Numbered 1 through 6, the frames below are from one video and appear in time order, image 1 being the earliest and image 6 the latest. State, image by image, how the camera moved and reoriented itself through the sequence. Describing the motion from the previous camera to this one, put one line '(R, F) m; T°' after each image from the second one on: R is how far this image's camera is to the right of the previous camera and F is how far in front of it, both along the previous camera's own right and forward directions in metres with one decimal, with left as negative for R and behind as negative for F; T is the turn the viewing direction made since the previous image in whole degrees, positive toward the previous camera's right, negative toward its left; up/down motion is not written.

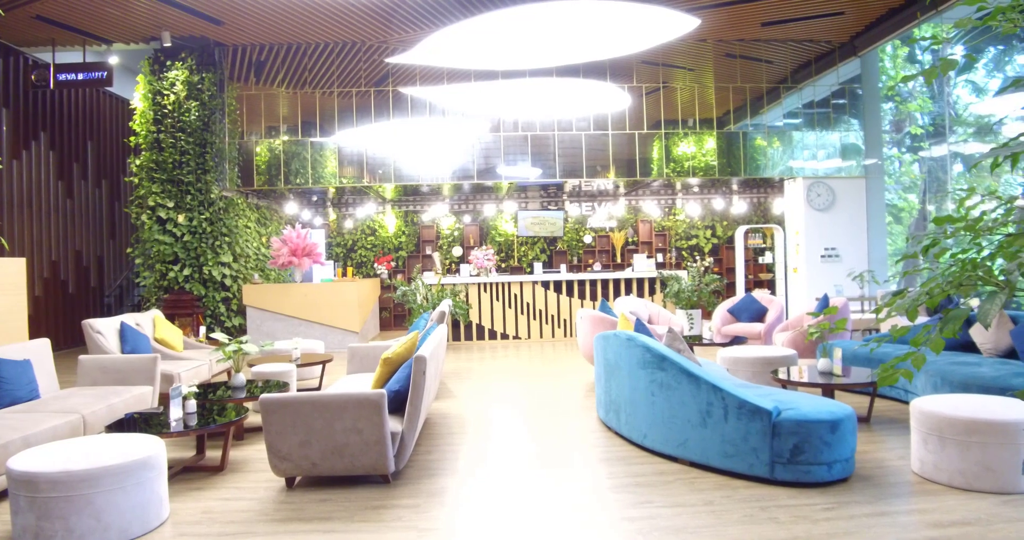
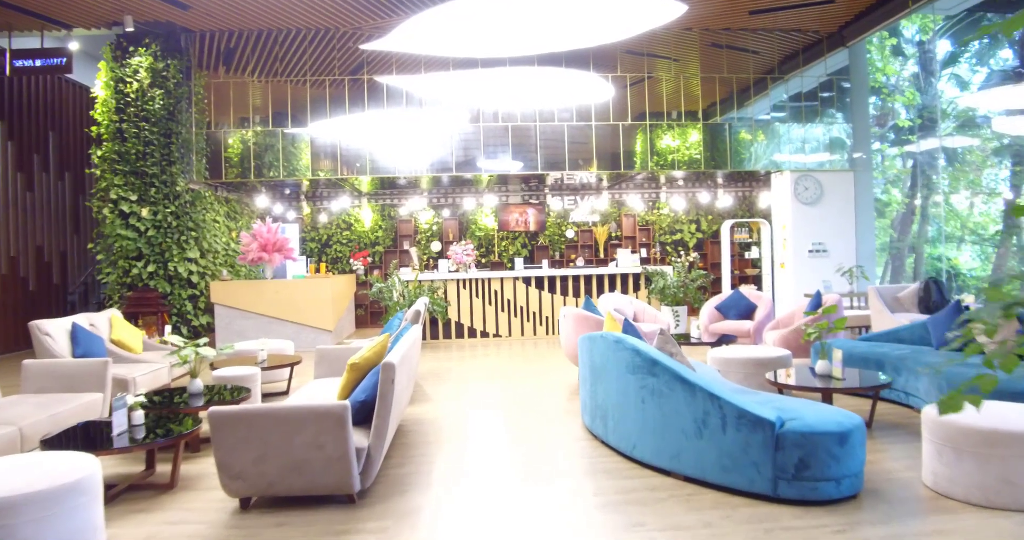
(0.0, +0.3) m; +1°
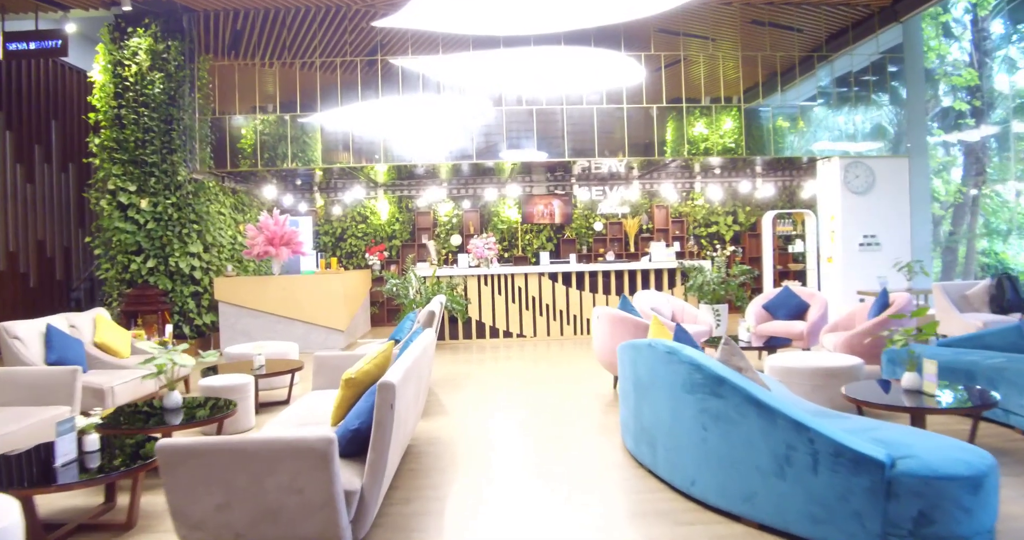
(0.0, +0.6) m; -2°
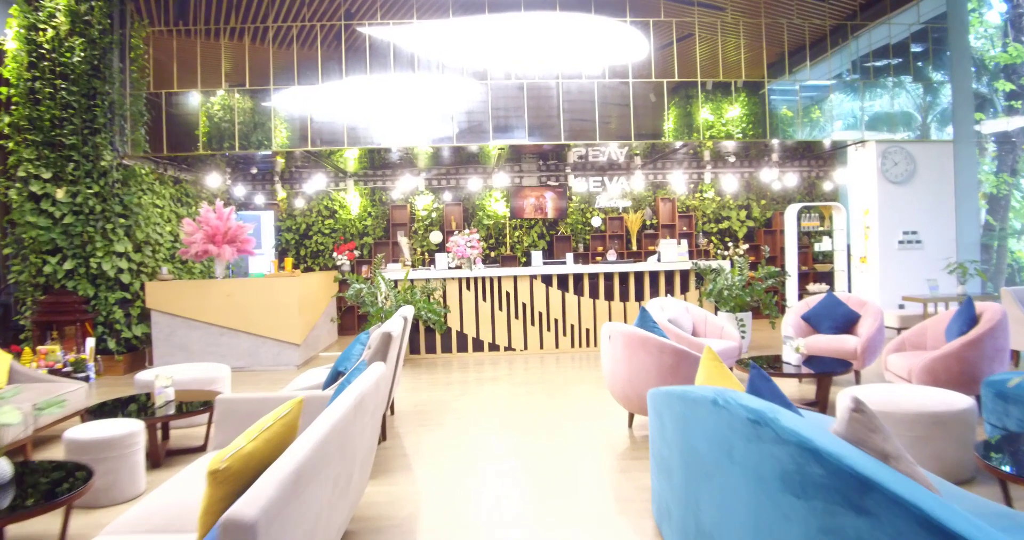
(0.0, +1.2) m; +1°
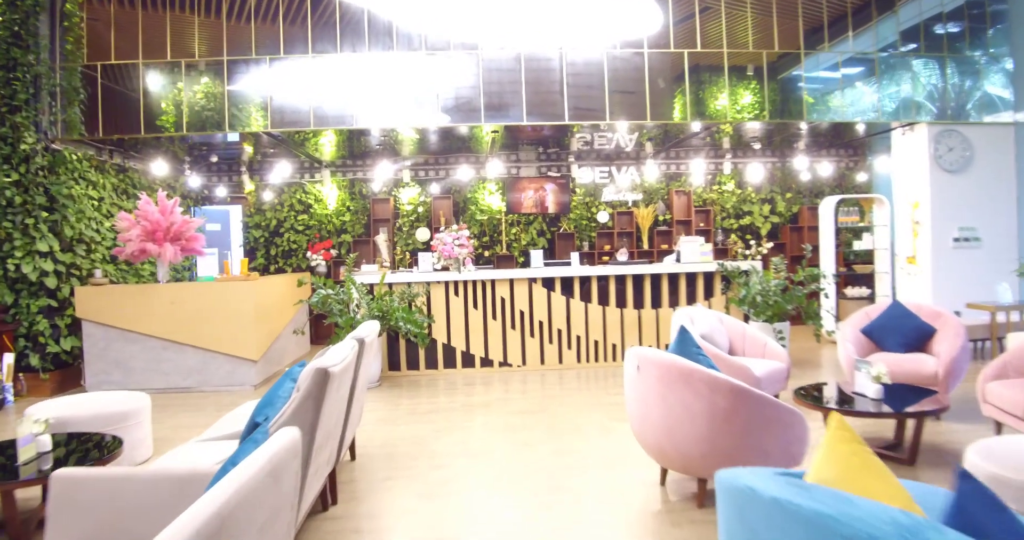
(0.0, +1.0) m; 0°
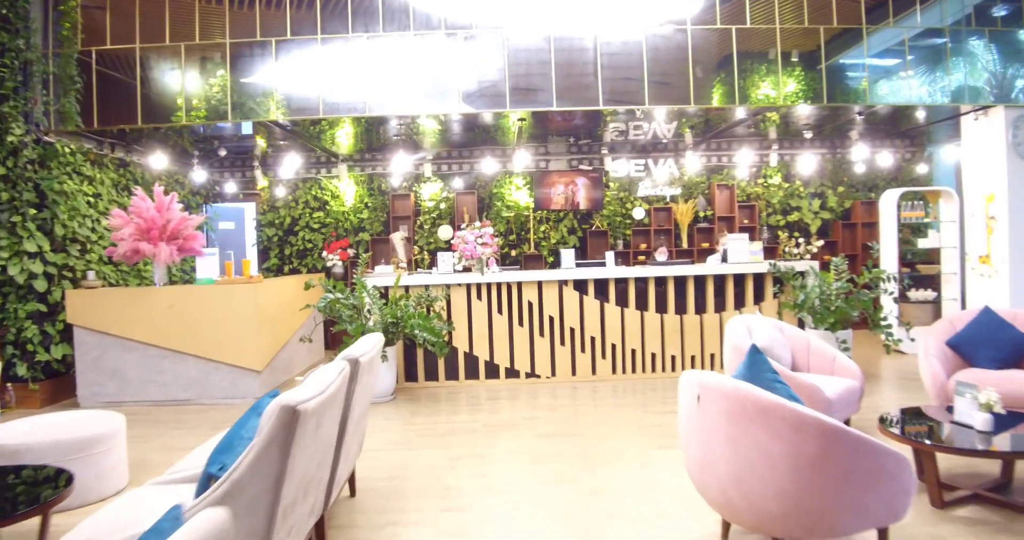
(0.0, +0.6) m; -2°
